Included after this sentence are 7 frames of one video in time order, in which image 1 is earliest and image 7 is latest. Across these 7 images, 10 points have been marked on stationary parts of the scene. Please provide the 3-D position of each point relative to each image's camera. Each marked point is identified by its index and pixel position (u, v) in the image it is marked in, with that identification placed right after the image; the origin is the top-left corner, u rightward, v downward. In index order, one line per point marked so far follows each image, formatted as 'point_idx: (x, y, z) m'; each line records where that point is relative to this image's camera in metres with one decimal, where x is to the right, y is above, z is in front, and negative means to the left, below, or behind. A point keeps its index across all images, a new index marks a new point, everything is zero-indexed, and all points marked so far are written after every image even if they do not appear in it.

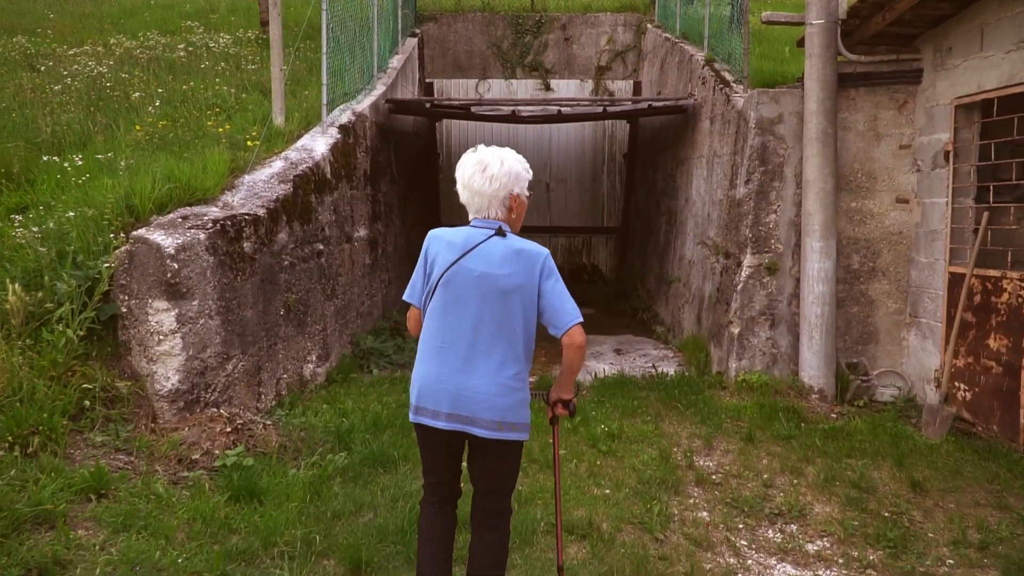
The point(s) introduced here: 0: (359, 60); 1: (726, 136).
0: (-1.4, +2.0, +7.8) m
1: (+1.6, +1.1, +6.5) m
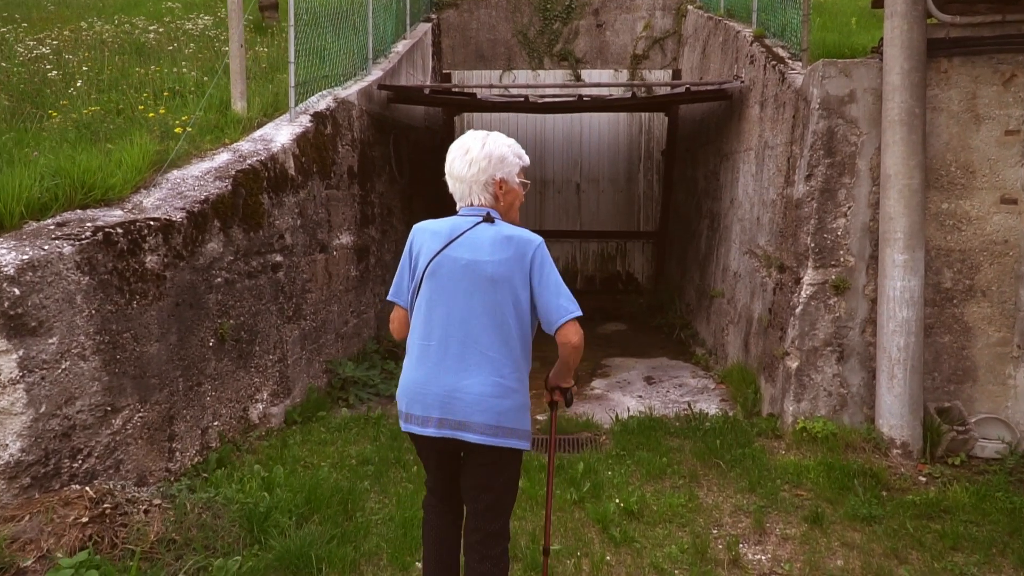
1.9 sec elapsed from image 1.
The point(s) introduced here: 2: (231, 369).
0: (-1.3, +1.9, +6.8) m
1: (+1.6, +1.0, +5.3) m
2: (-1.3, -0.4, +4.1) m
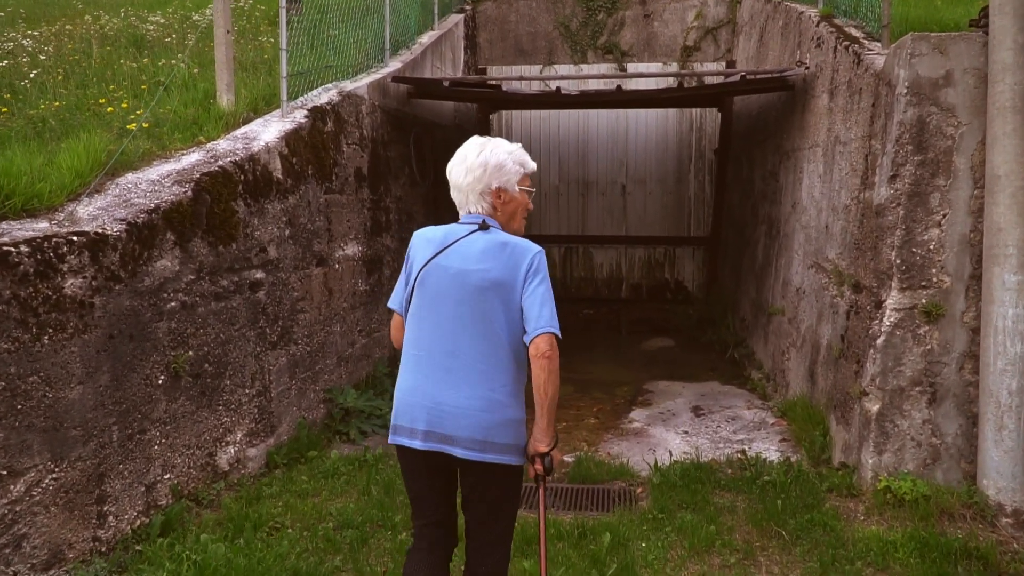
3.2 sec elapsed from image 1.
0: (-1.0, +1.8, +6.1) m
1: (+1.7, +0.9, +4.4) m
2: (-1.3, -0.5, +3.5) m
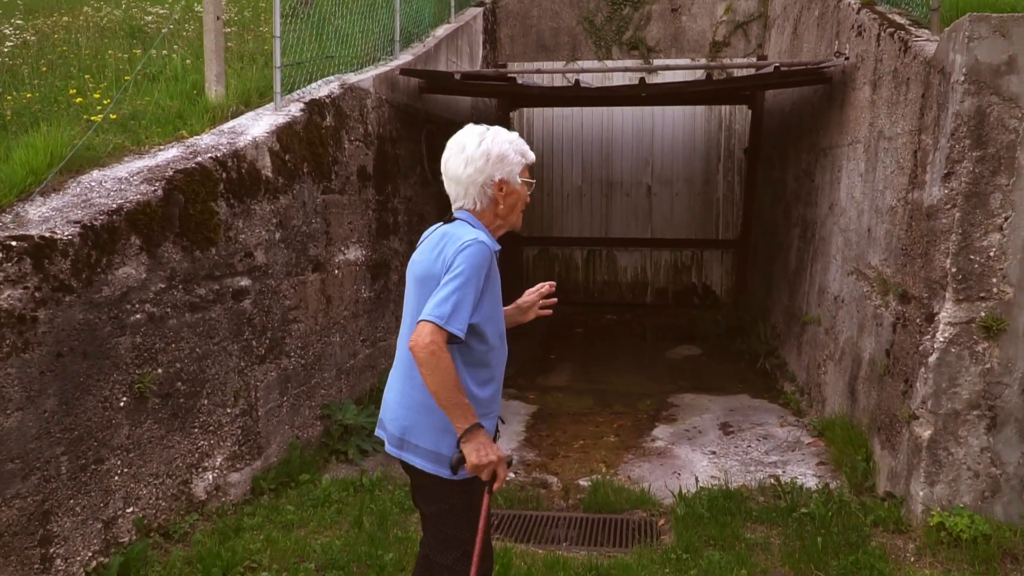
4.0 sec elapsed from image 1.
0: (-0.9, +1.7, +5.8) m
1: (+1.8, +0.8, +4.0) m
2: (-1.2, -0.5, +3.1) m
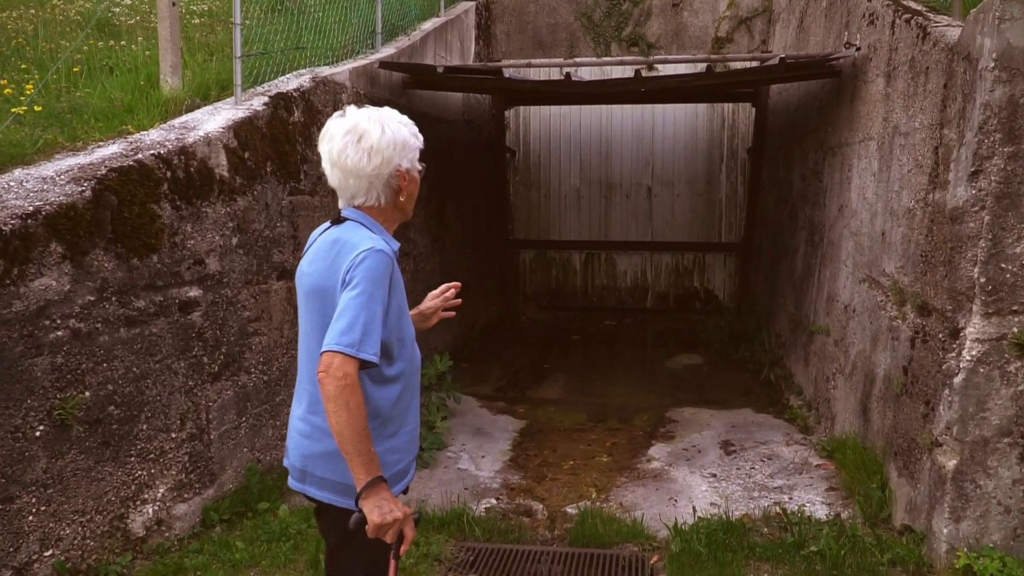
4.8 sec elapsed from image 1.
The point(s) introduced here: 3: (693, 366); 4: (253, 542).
0: (-1.0, +1.7, +5.4) m
1: (+1.7, +0.8, +3.6) m
2: (-1.3, -0.6, +2.8) m
3: (+1.4, -0.6, +7.1) m
4: (-1.0, -0.9, +3.3) m
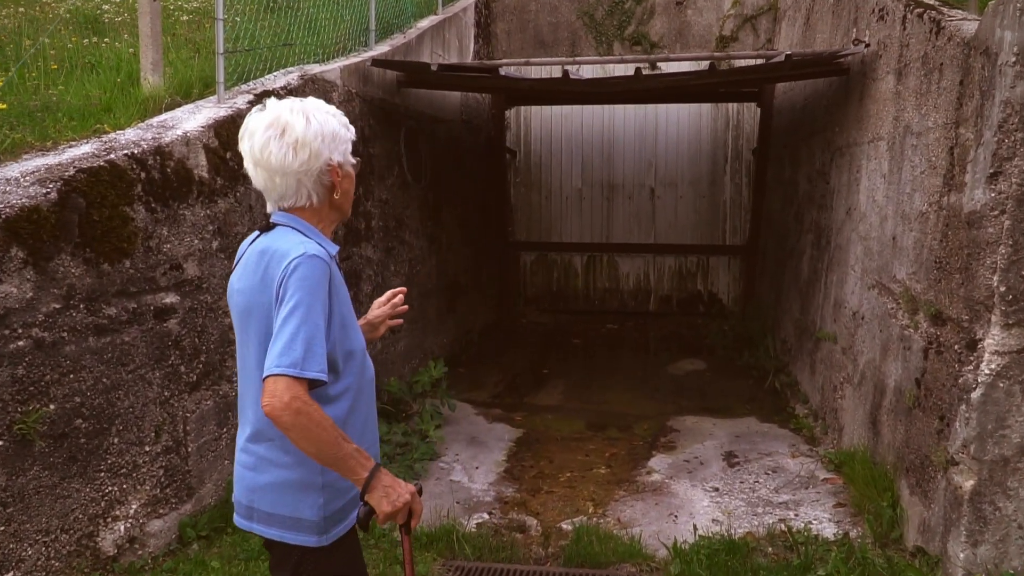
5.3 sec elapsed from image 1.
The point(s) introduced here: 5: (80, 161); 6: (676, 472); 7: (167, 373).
0: (-1.0, +1.7, +5.3) m
1: (+1.7, +0.7, +3.5) m
2: (-1.4, -0.6, +2.6) m
3: (+1.4, -0.7, +6.9) m
4: (-1.0, -1.0, +3.1) m
5: (-1.4, +0.4, +2.9) m
6: (+0.8, -0.9, +4.4) m
7: (-1.2, -0.3, +3.2) m
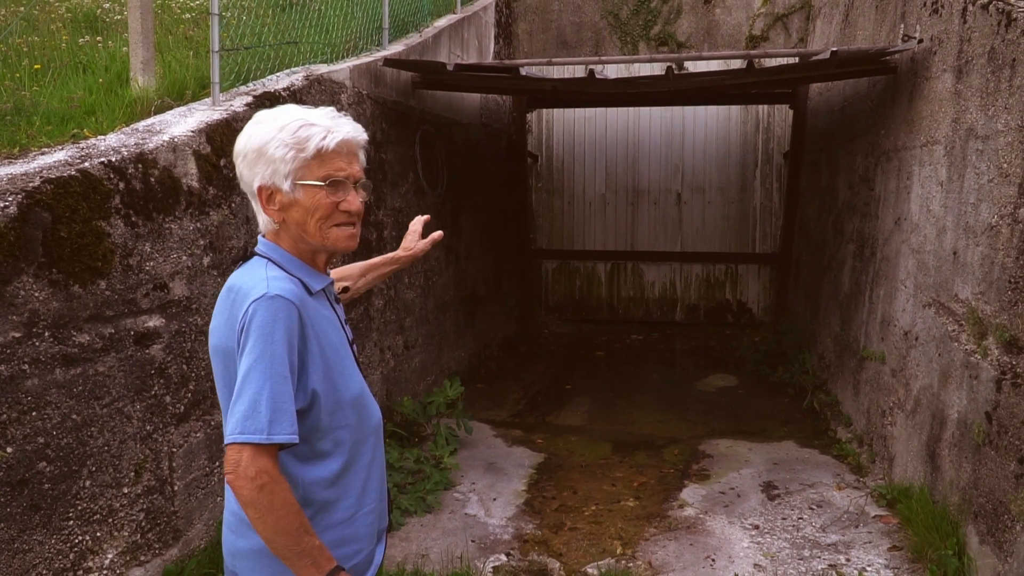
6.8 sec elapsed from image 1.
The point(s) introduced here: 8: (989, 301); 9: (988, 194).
0: (-0.9, +1.6, +5.0) m
1: (+1.7, +0.7, +3.1) m
2: (-1.3, -0.6, +2.3) m
3: (+1.6, -0.8, +6.5) m
4: (-0.9, -1.0, +2.8) m
5: (-1.3, +0.3, +2.6) m
6: (+0.9, -1.0, +4.1) m
7: (-1.2, -0.4, +2.9) m
8: (+1.7, 0.0, +3.1) m
9: (+1.7, +0.3, +3.2) m
